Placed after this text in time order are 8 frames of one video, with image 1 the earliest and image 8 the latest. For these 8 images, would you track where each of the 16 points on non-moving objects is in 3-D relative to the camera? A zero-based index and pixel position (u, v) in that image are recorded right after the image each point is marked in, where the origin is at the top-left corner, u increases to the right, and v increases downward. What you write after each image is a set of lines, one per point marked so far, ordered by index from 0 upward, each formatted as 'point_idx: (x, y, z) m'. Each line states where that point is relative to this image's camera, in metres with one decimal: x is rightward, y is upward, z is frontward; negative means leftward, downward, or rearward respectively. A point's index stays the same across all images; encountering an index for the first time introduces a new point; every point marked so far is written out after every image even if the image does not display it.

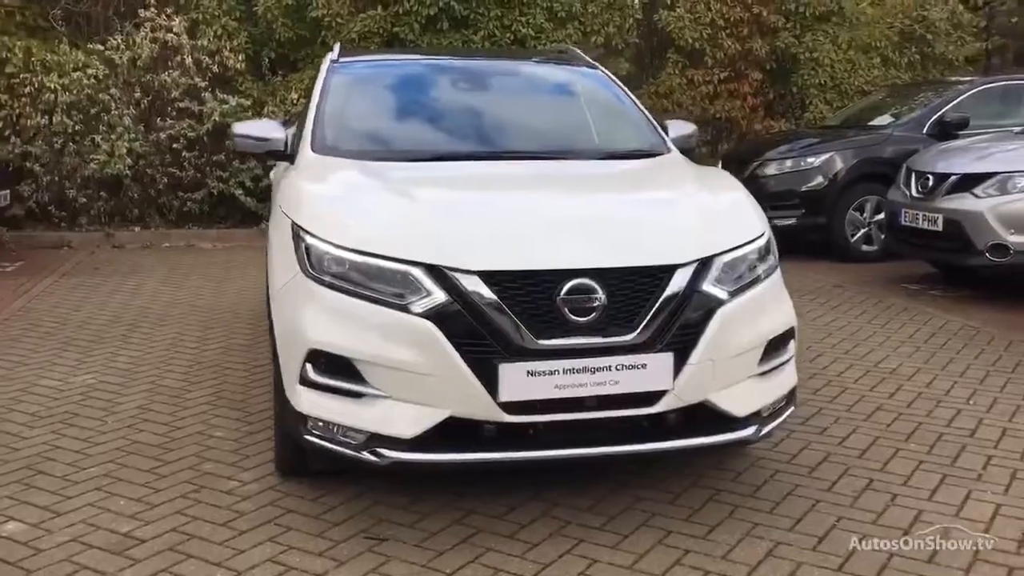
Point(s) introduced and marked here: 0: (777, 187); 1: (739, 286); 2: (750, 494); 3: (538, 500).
0: (+2.6, +1.0, +10.2) m
1: (+0.8, 0.0, +3.8) m
2: (+0.9, -0.8, +4.0) m
3: (+0.1, -0.8, +4.0) m
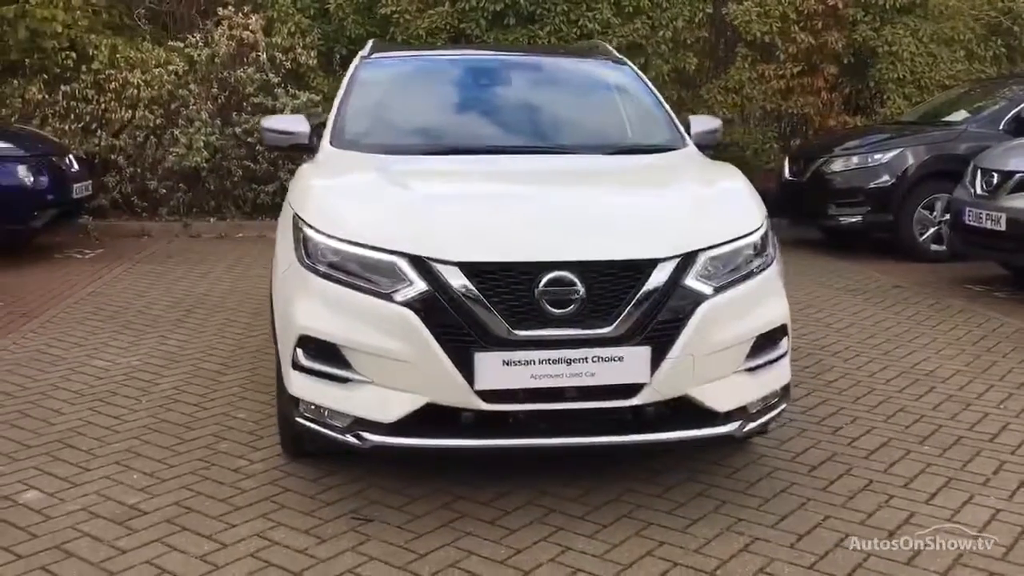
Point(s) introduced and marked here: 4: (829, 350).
0: (+3.2, +1.0, +10.0) m
1: (+0.8, 0.0, +3.8) m
2: (+0.9, -0.8, +4.0) m
3: (+0.1, -0.8, +4.0) m
4: (+2.0, -0.4, +6.3) m
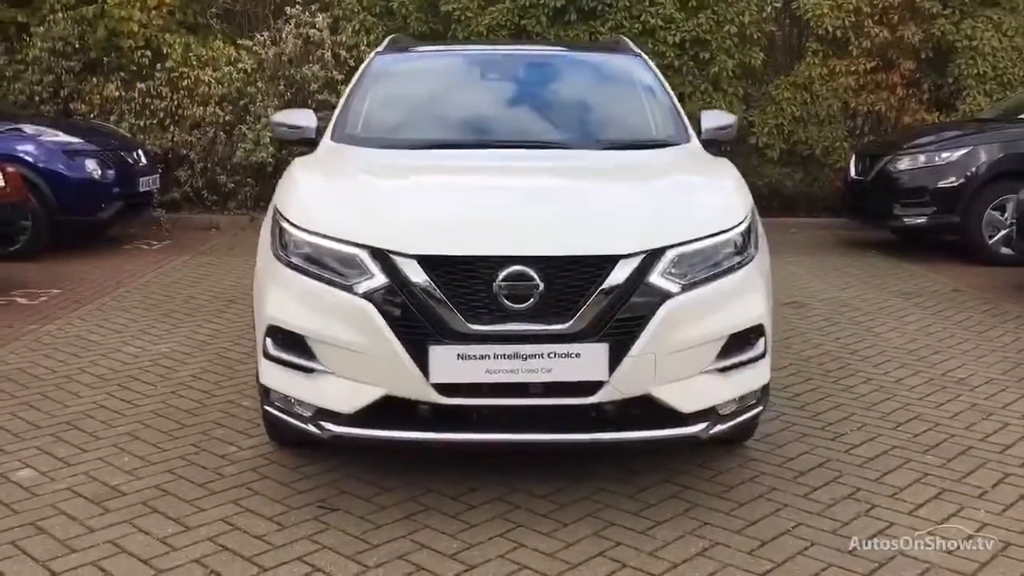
0: (+3.7, +1.0, +9.7) m
1: (+0.6, 0.0, +3.7) m
2: (+0.8, -0.8, +3.9) m
3: (0.0, -0.8, +4.0) m
4: (+2.1, -0.4, +6.1) m
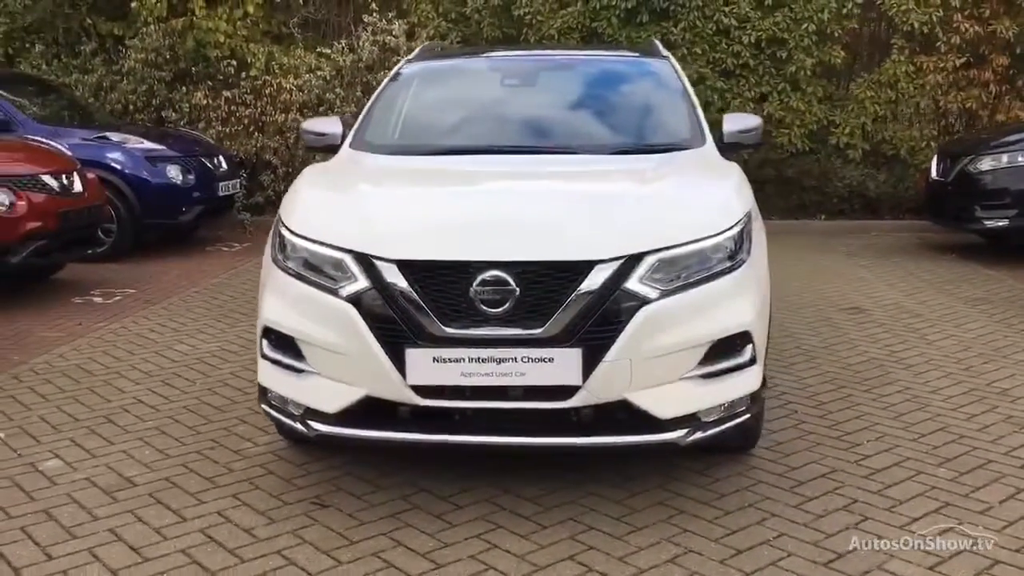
0: (+4.3, +0.9, +9.3) m
1: (+0.6, 0.0, +3.6) m
2: (+0.7, -0.8, +3.9) m
3: (-0.1, -0.8, +4.1) m
4: (+2.3, -0.4, +5.9) m
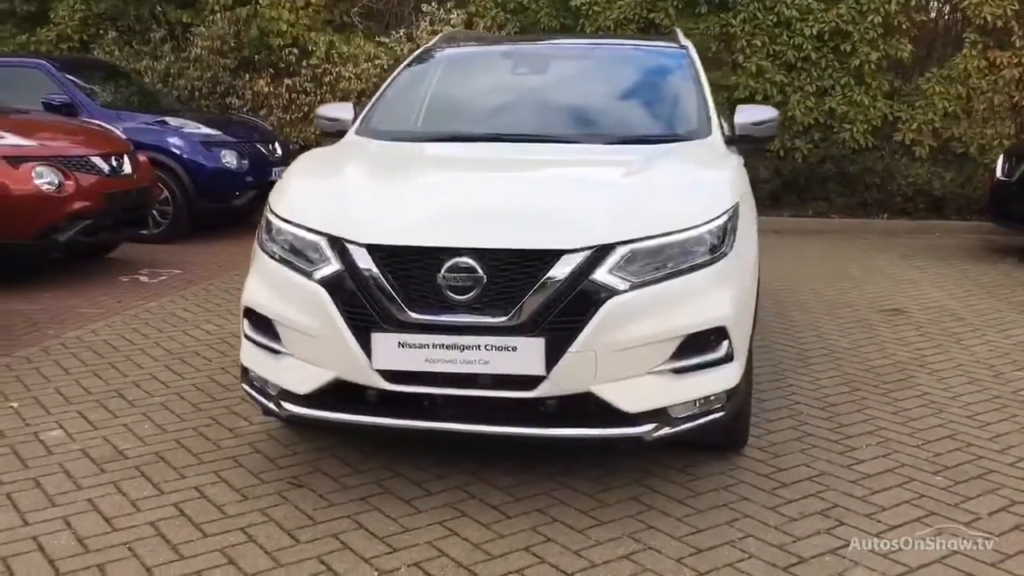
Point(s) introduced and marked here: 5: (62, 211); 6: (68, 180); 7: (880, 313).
0: (+4.7, +0.9, +8.9) m
1: (+0.5, 0.0, +3.6) m
2: (+0.6, -0.8, +3.8) m
3: (-0.2, -0.7, +4.1) m
4: (+2.3, -0.4, +5.7) m
5: (-3.3, +0.6, +7.6) m
6: (-3.3, +0.8, +7.6) m
7: (+2.6, -0.2, +7.2) m
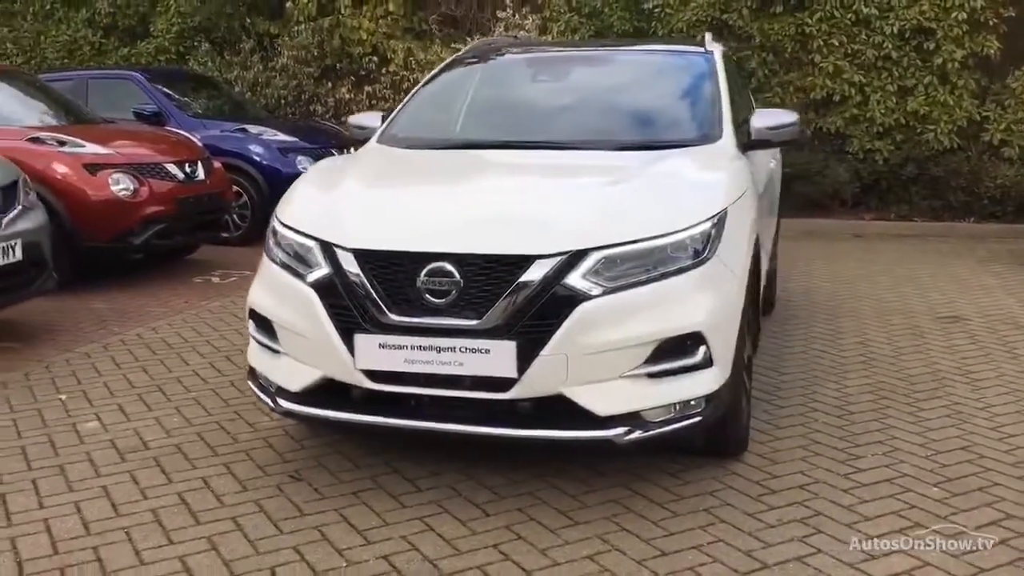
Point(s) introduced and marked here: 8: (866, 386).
0: (+5.2, +0.8, +8.4) m
1: (+0.4, 0.0, +3.6) m
2: (+0.6, -0.8, +3.8) m
3: (-0.2, -0.7, +4.2) m
4: (+2.5, -0.5, +5.6) m
5: (-2.9, +0.6, +8.0) m
6: (-2.9, +0.8, +8.1) m
7: (+2.9, -0.2, +7.0) m
8: (+1.9, -0.5, +5.4) m
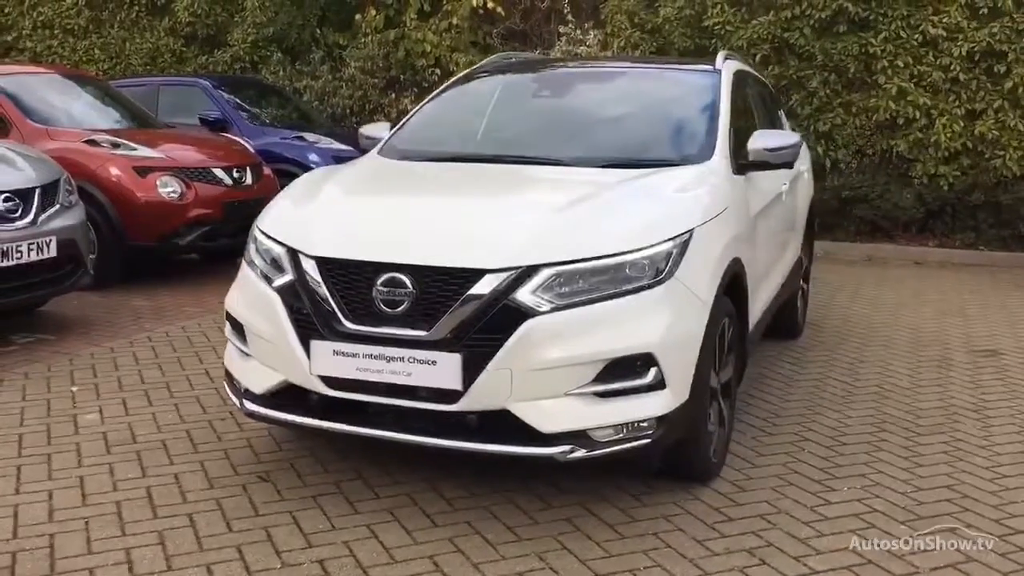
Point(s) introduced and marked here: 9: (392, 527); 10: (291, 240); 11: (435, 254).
0: (+5.4, +0.5, +7.9) m
1: (+0.2, 0.0, +3.6) m
2: (+0.4, -0.9, +3.8) m
3: (-0.4, -0.8, +4.2) m
4: (+2.4, -0.7, +5.3) m
5: (-2.7, +0.6, +8.3) m
6: (-2.6, +0.8, +8.3) m
7: (+3.0, -0.4, +6.7) m
8: (+1.8, -0.7, +5.2) m
9: (-0.4, -0.9, +3.8) m
10: (-0.9, +0.2, +4.0) m
11: (-0.3, +0.1, +3.7) m
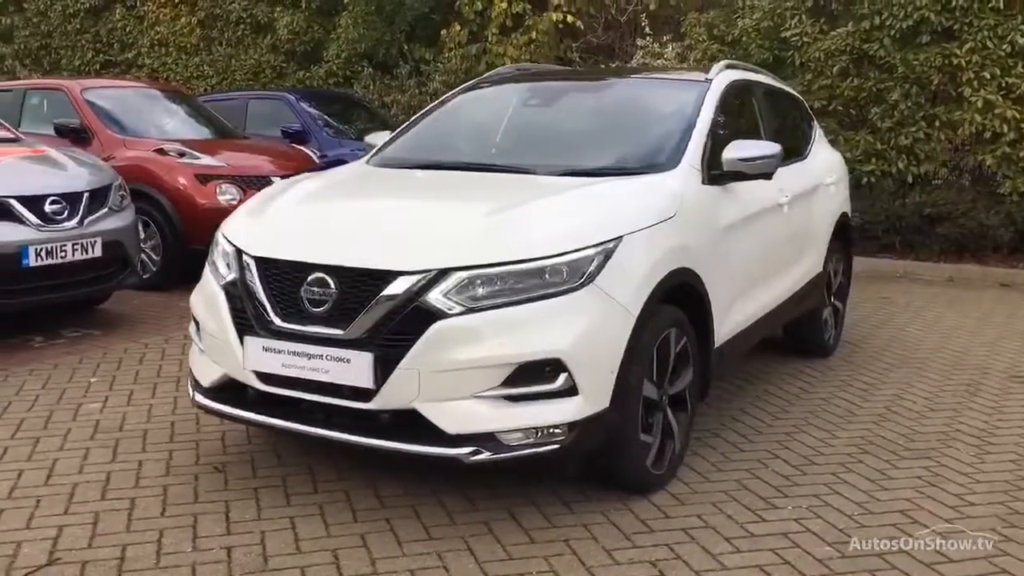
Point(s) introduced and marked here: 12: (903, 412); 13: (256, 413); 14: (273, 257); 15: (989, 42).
0: (+5.7, +0.3, +7.2) m
1: (-0.1, -0.1, +3.6) m
2: (+0.1, -0.9, +3.8) m
3: (-0.6, -0.8, +4.3) m
4: (+2.3, -0.7, +5.0) m
5: (-2.3, +0.5, +8.7) m
6: (-2.2, +0.8, +8.7) m
7: (+3.1, -0.6, +6.3) m
8: (+1.7, -0.7, +5.0) m
9: (-0.7, -0.9, +3.9) m
10: (-1.1, +0.2, +4.2) m
11: (-0.6, +0.1, +3.8) m
12: (+2.1, -0.7, +5.5) m
13: (-1.0, -0.5, +4.1) m
14: (-0.9, +0.1, +4.0) m
15: (+4.6, +2.4, +10.0) m
